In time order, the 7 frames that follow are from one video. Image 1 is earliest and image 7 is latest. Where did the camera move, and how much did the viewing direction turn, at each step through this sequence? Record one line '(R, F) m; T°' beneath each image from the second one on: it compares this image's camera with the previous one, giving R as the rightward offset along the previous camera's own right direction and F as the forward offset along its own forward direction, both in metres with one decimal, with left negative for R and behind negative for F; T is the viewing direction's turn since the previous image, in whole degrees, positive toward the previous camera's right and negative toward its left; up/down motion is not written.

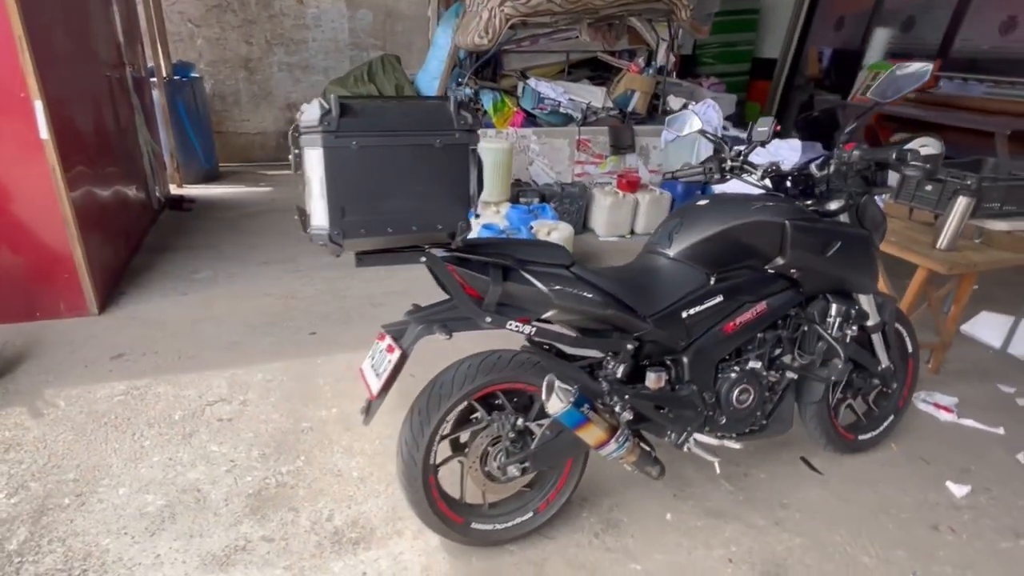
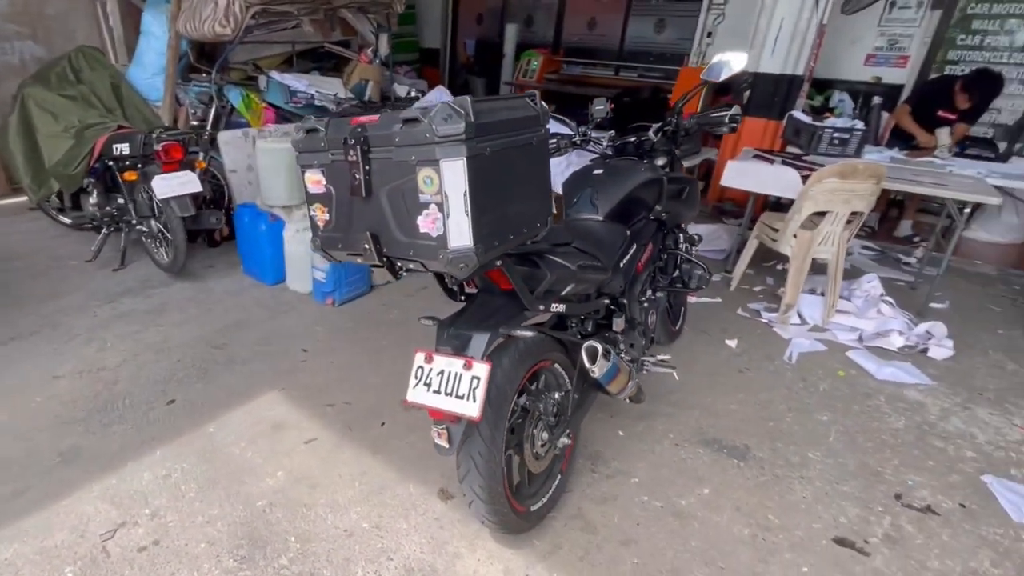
(-1.0, +0.2) m; +33°
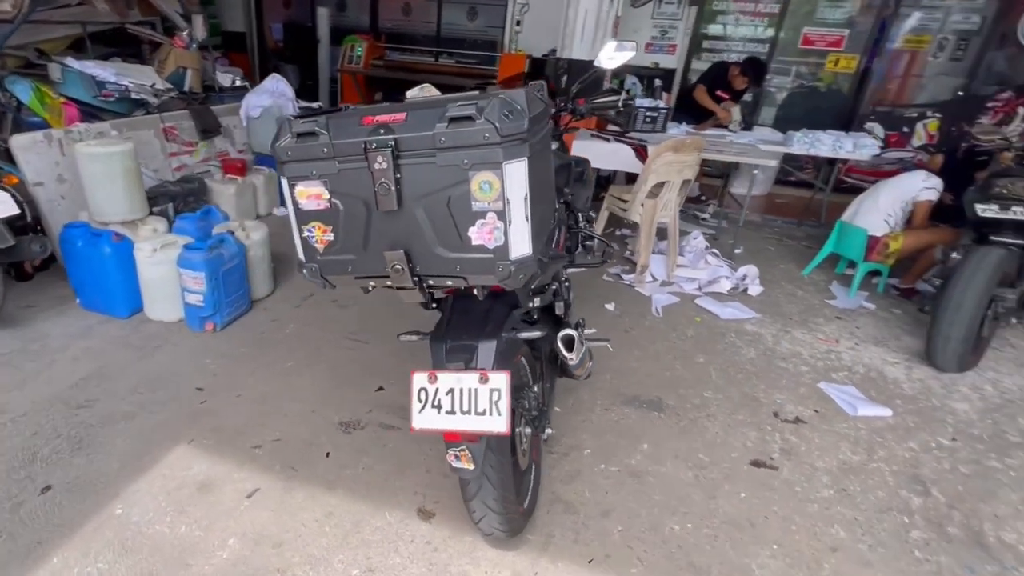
(-0.5, +0.1) m; +19°
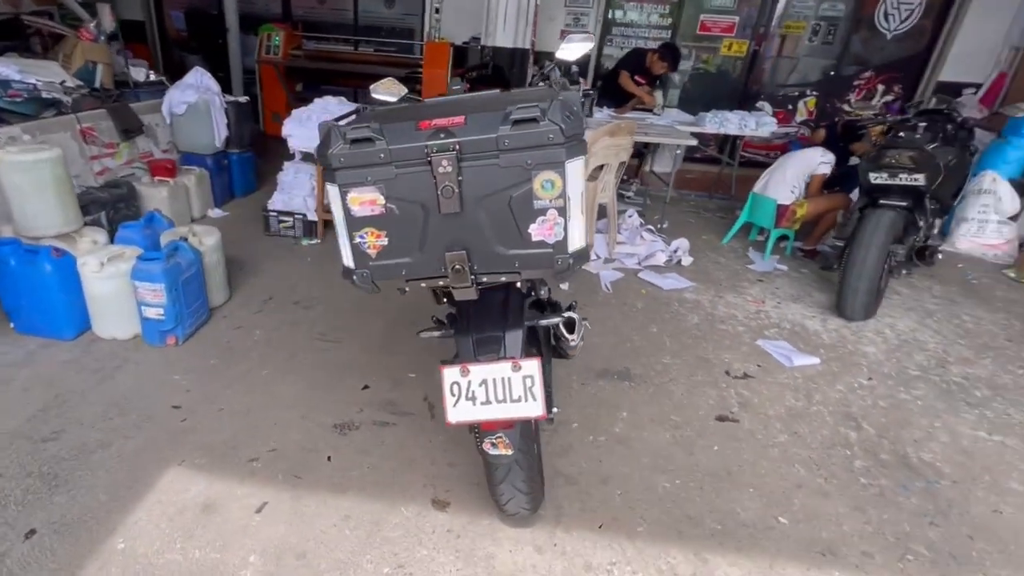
(-0.3, 0.0) m; +9°
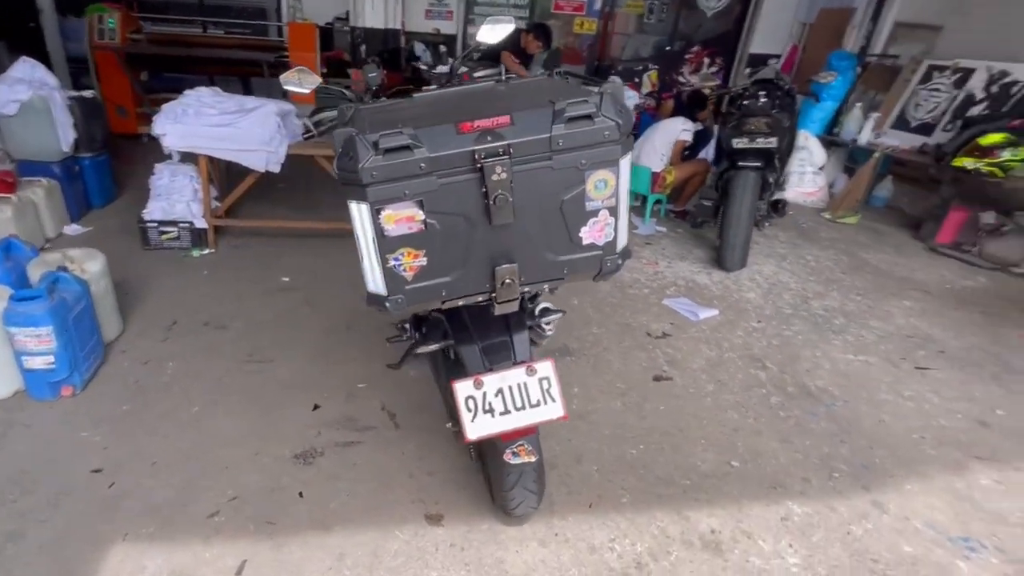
(-0.3, +0.1) m; +13°
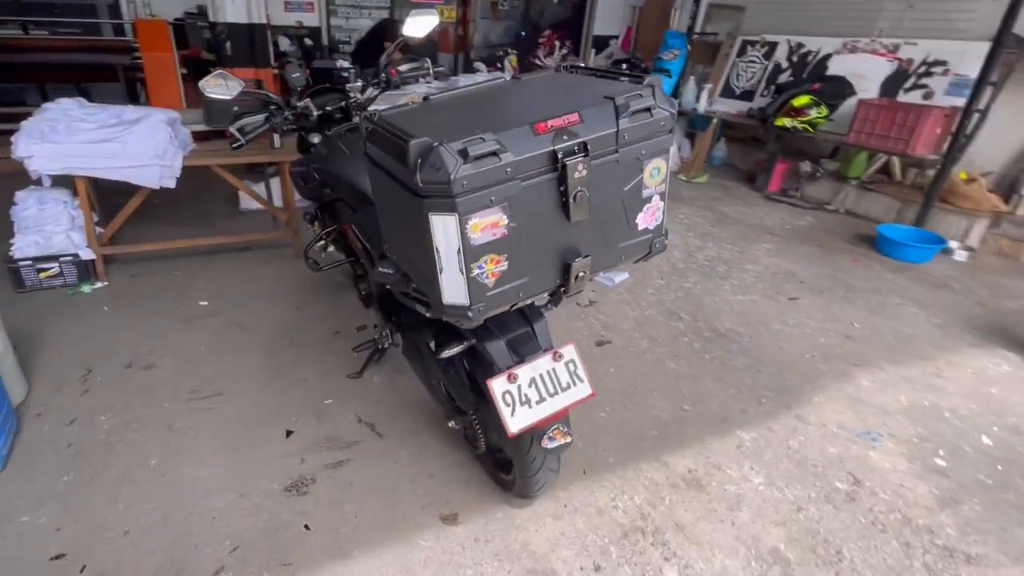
(-0.4, 0.0) m; +14°
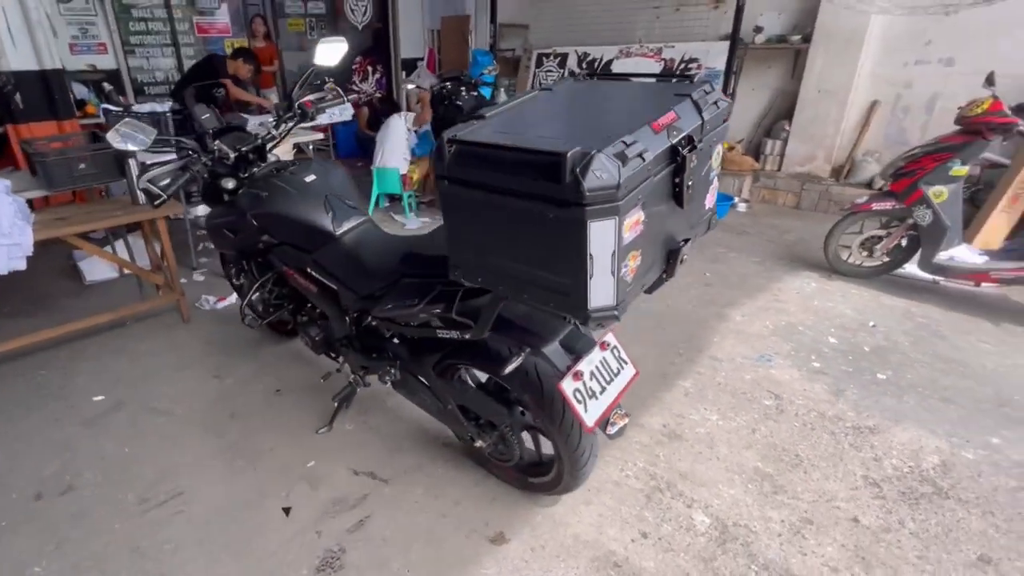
(-0.5, +0.1) m; +18°
